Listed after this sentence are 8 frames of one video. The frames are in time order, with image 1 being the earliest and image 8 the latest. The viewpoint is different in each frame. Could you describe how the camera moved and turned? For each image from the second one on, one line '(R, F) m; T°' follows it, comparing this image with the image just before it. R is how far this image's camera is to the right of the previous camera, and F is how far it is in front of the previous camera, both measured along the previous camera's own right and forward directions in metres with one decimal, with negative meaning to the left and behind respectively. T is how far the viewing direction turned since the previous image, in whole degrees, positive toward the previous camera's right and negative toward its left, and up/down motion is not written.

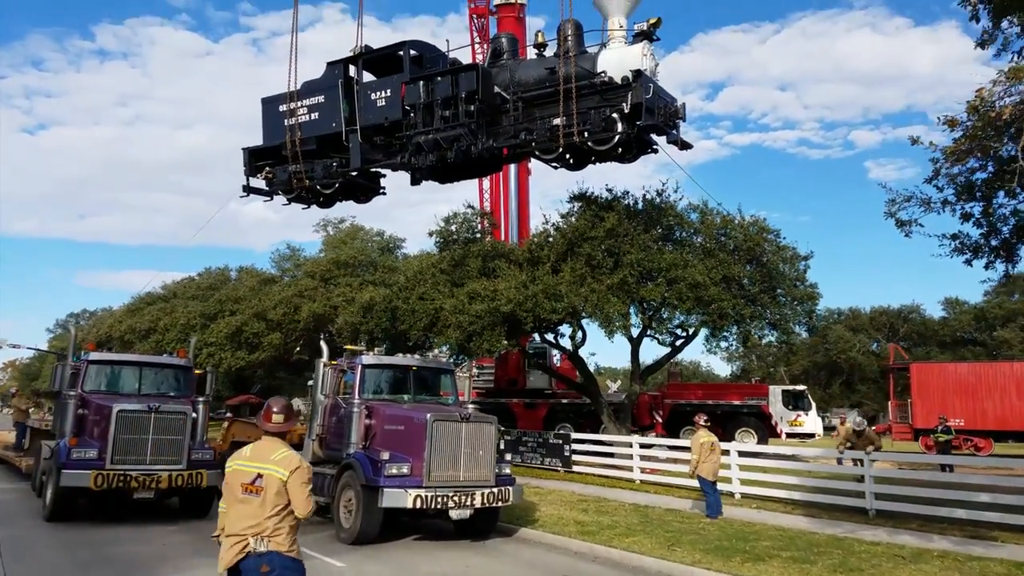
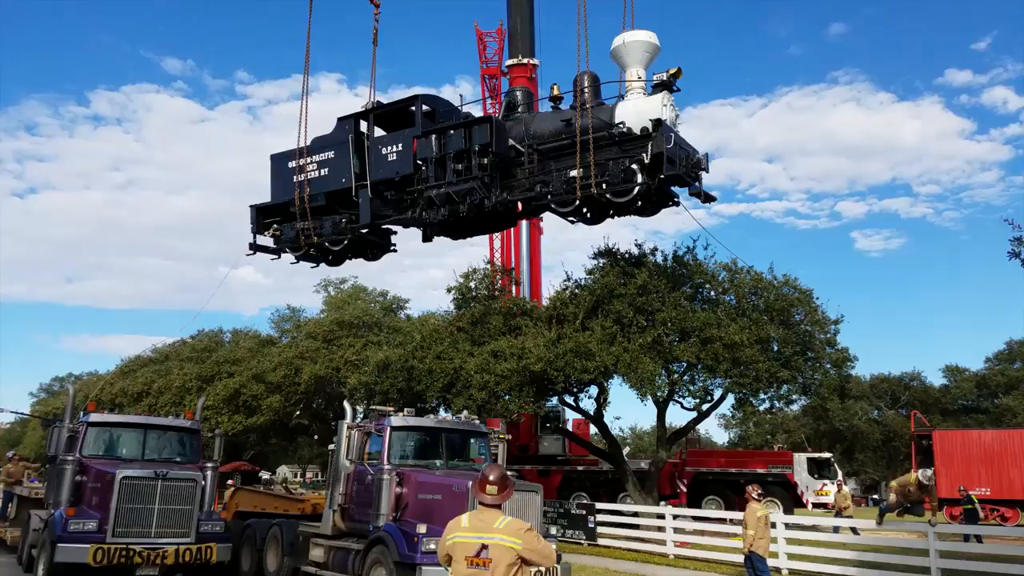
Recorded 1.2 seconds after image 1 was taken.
(-0.7, +0.8) m; +1°
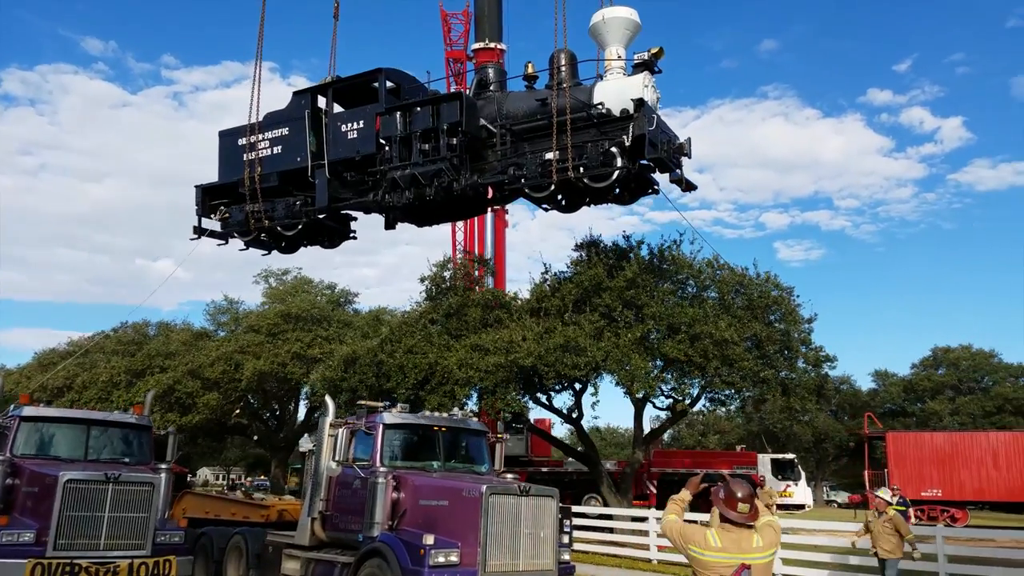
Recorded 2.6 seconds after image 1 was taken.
(-1.0, +1.1) m; +5°
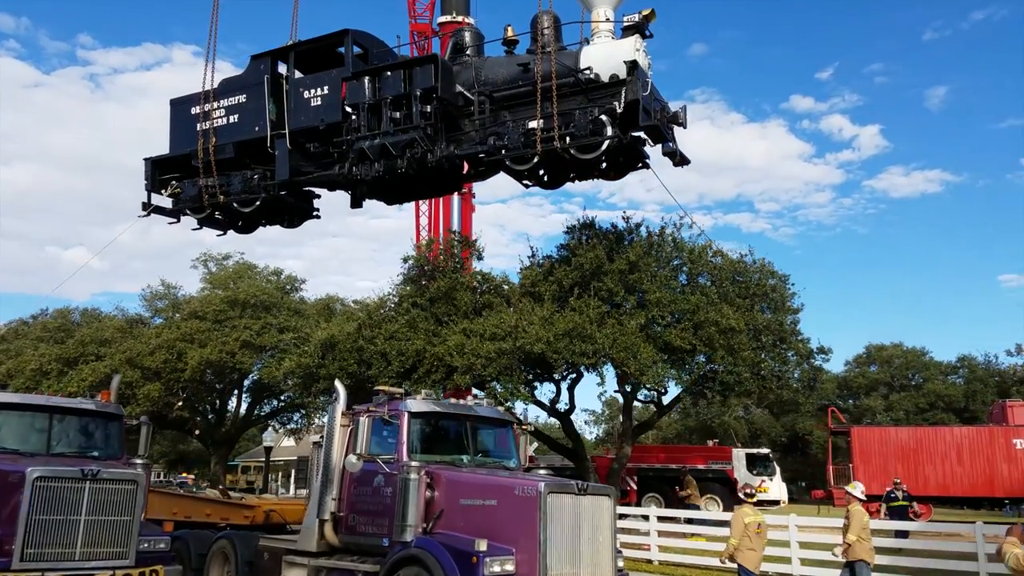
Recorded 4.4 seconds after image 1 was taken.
(-1.2, +1.1) m; +5°
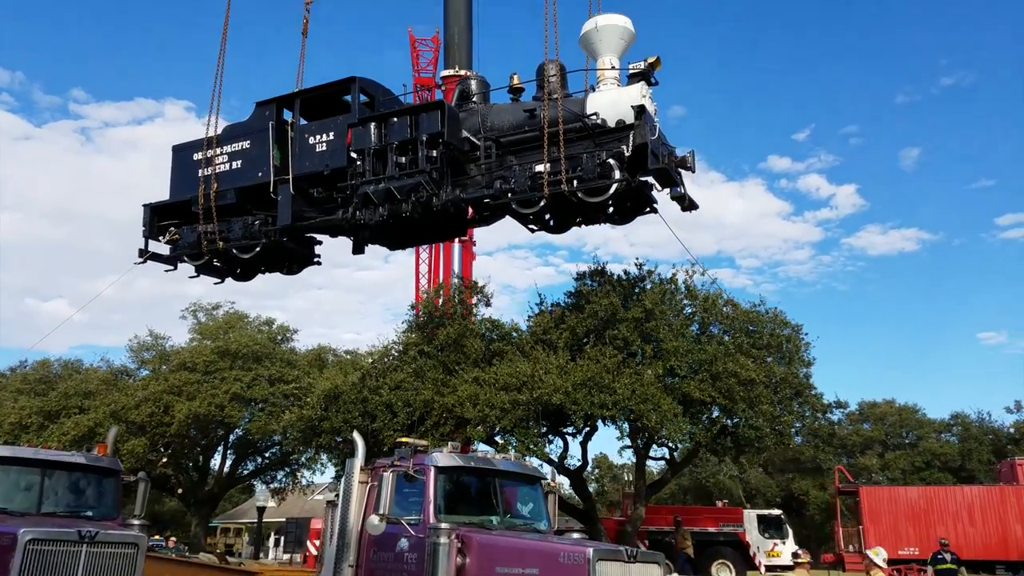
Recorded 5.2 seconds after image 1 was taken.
(-0.5, +0.5) m; +1°
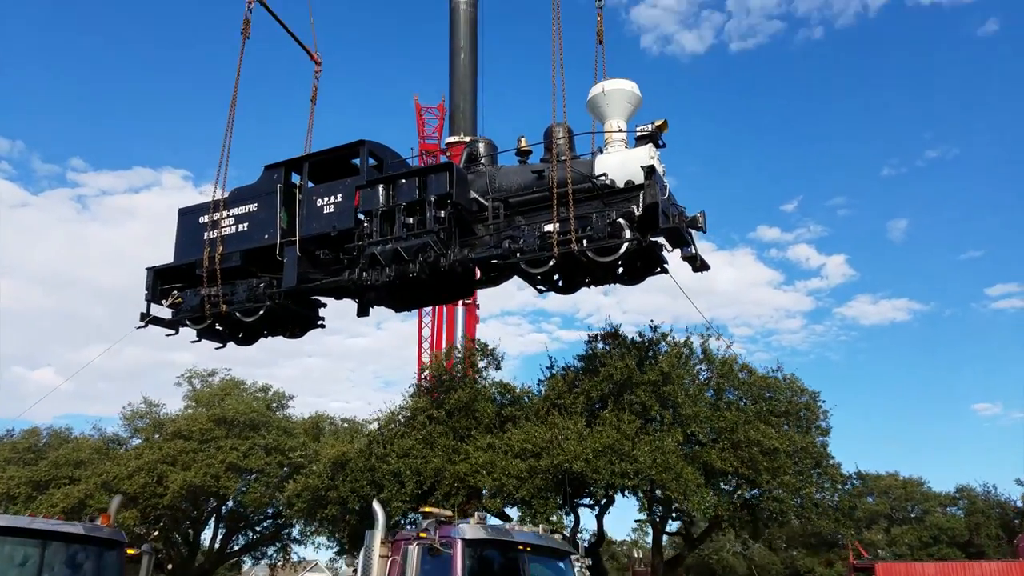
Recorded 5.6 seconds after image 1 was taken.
(-0.4, +0.3) m; +1°
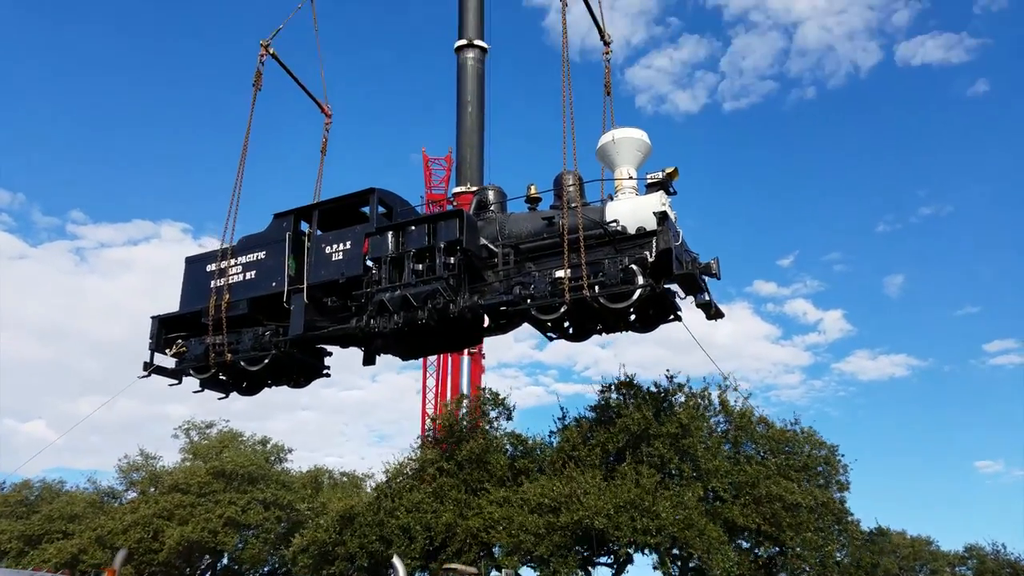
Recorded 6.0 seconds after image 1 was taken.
(-0.3, +0.2) m; 0°
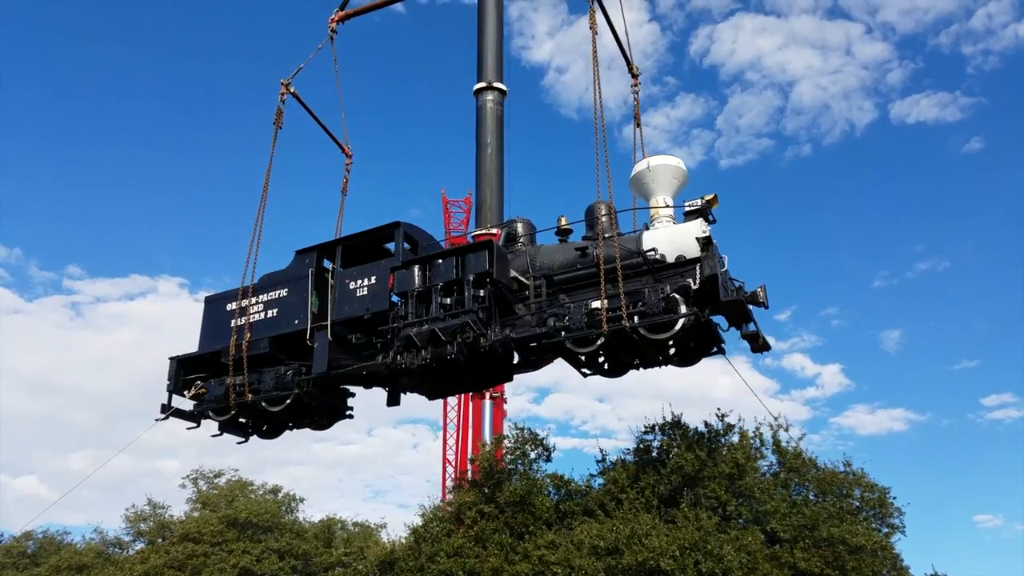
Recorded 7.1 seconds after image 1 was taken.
(-0.8, +0.4) m; 0°
